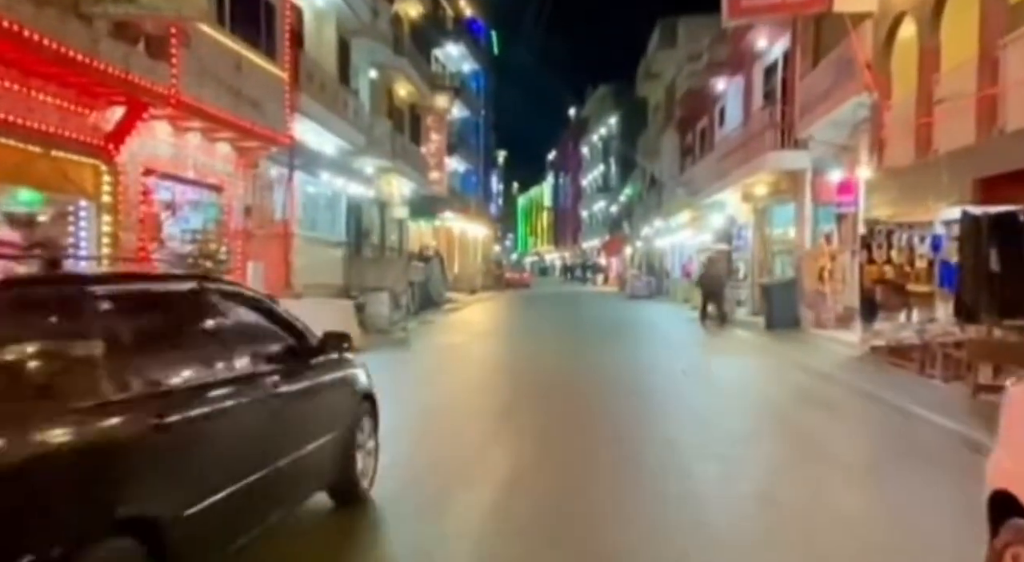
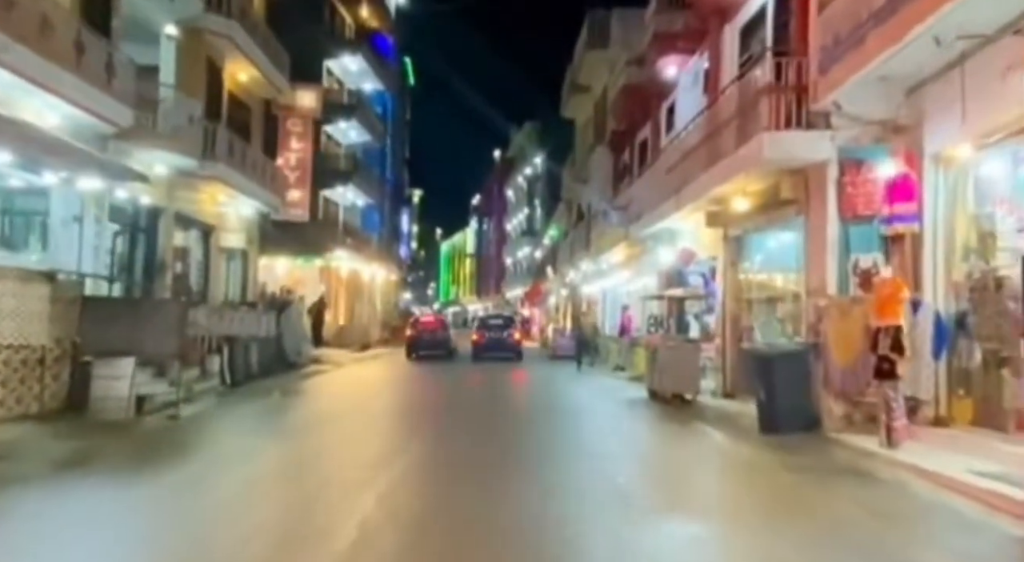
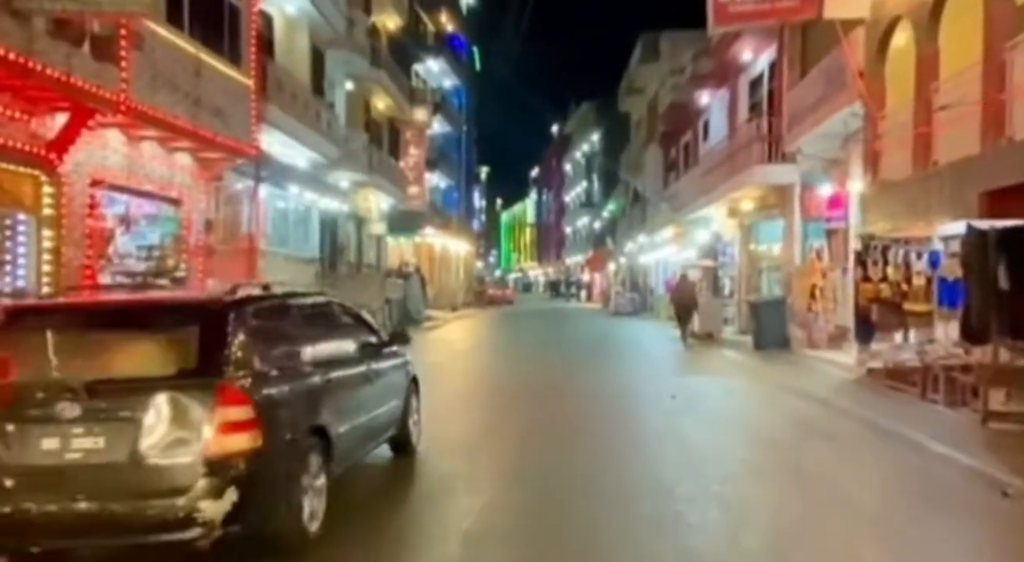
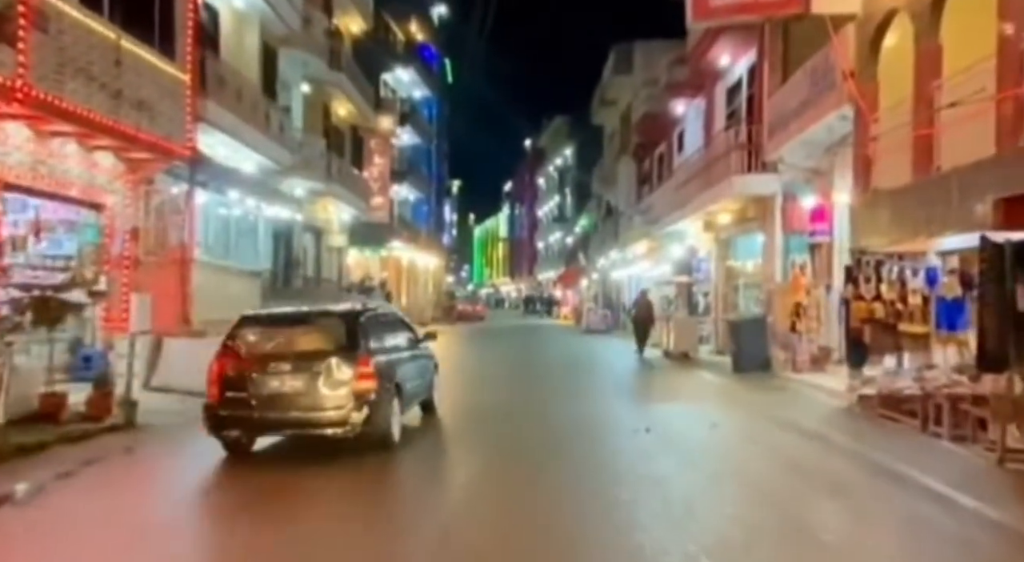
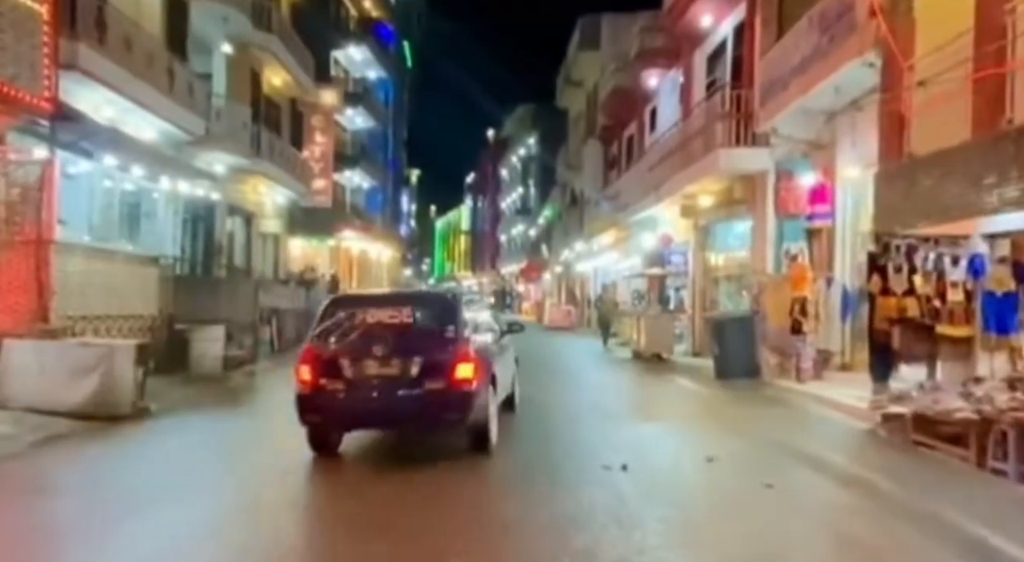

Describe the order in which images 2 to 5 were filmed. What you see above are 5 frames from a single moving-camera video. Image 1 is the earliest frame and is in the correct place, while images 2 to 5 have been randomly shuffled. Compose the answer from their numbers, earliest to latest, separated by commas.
3, 4, 5, 2
